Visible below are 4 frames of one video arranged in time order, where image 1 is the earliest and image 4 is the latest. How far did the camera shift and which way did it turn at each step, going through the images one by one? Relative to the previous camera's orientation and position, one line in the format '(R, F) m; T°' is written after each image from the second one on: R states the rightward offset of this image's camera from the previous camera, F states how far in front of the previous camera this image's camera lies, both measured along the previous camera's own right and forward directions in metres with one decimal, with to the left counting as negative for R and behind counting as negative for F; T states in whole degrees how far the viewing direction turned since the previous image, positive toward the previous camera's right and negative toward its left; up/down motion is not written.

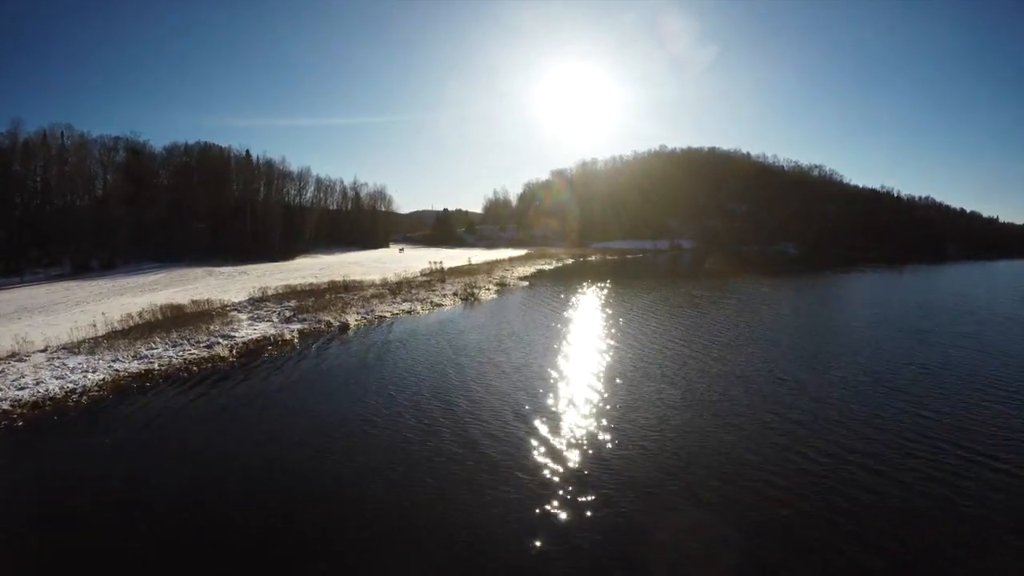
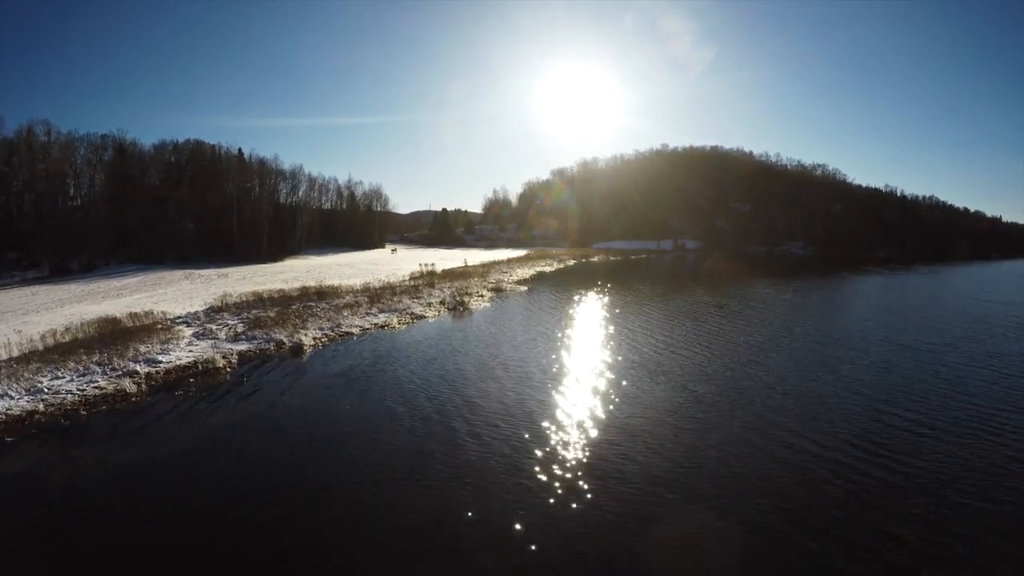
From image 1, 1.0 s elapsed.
(+0.1, +1.5) m; 0°
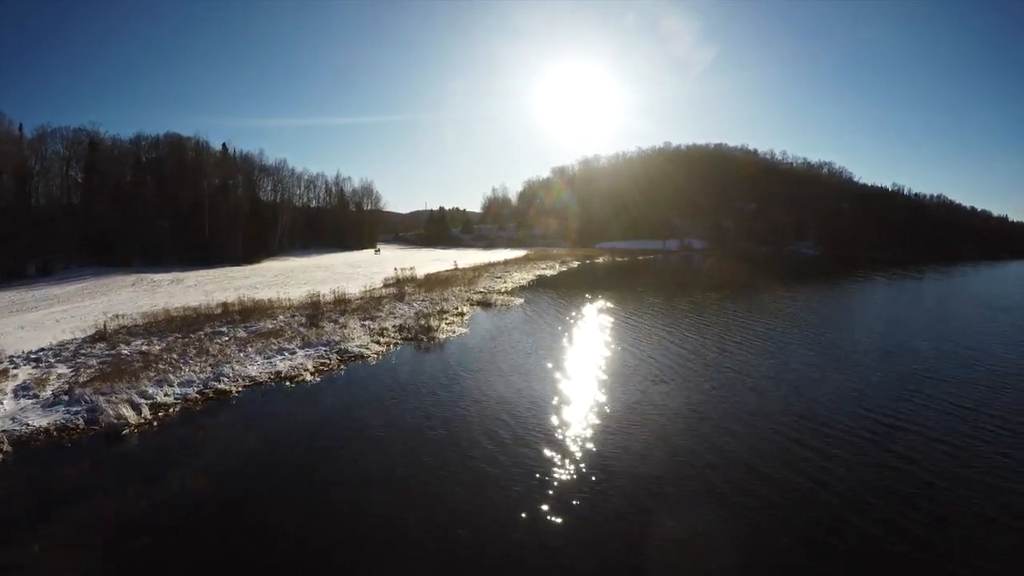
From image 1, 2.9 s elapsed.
(+0.2, +2.9) m; 0°
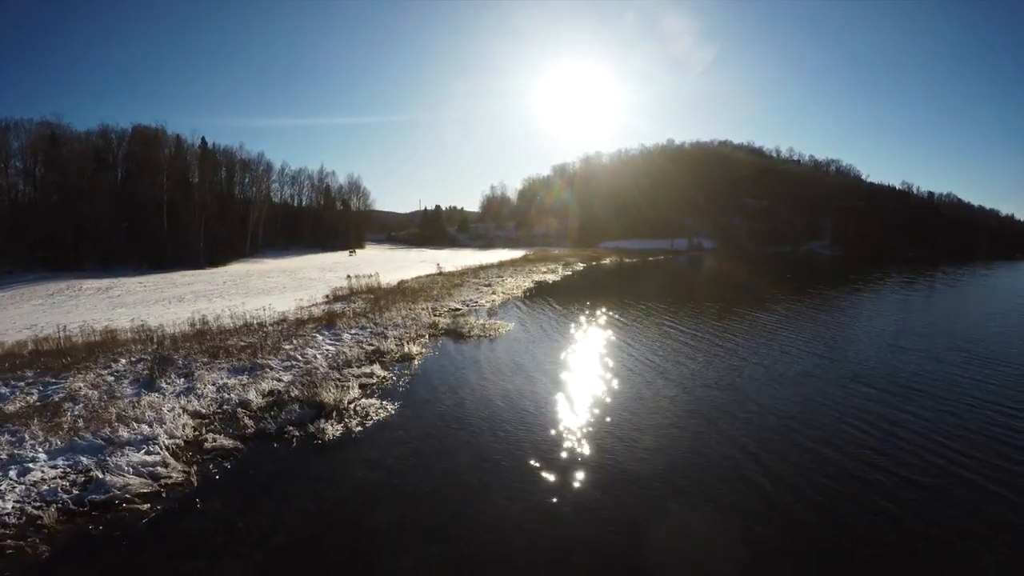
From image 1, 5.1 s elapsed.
(+0.2, +3.2) m; 0°
